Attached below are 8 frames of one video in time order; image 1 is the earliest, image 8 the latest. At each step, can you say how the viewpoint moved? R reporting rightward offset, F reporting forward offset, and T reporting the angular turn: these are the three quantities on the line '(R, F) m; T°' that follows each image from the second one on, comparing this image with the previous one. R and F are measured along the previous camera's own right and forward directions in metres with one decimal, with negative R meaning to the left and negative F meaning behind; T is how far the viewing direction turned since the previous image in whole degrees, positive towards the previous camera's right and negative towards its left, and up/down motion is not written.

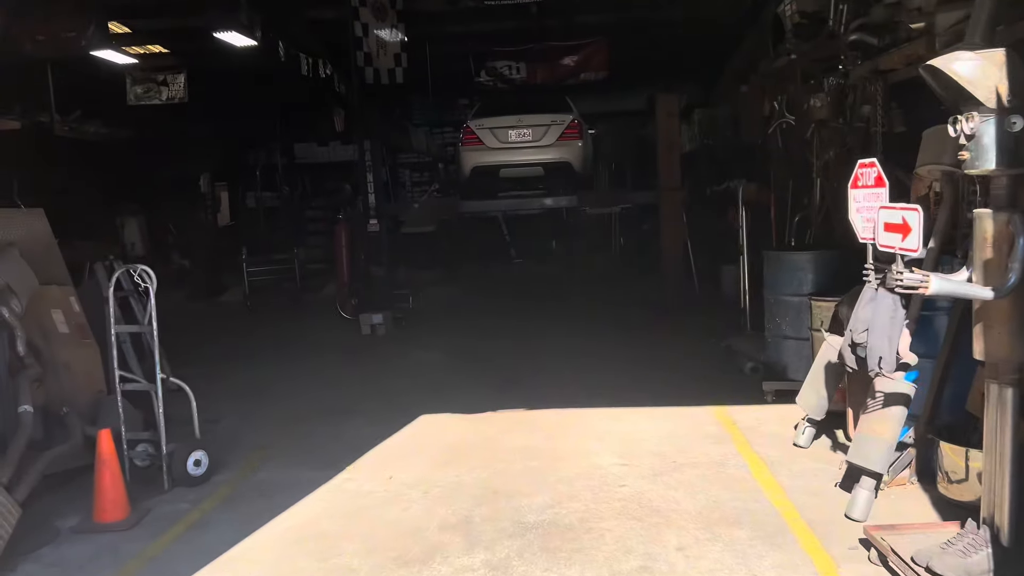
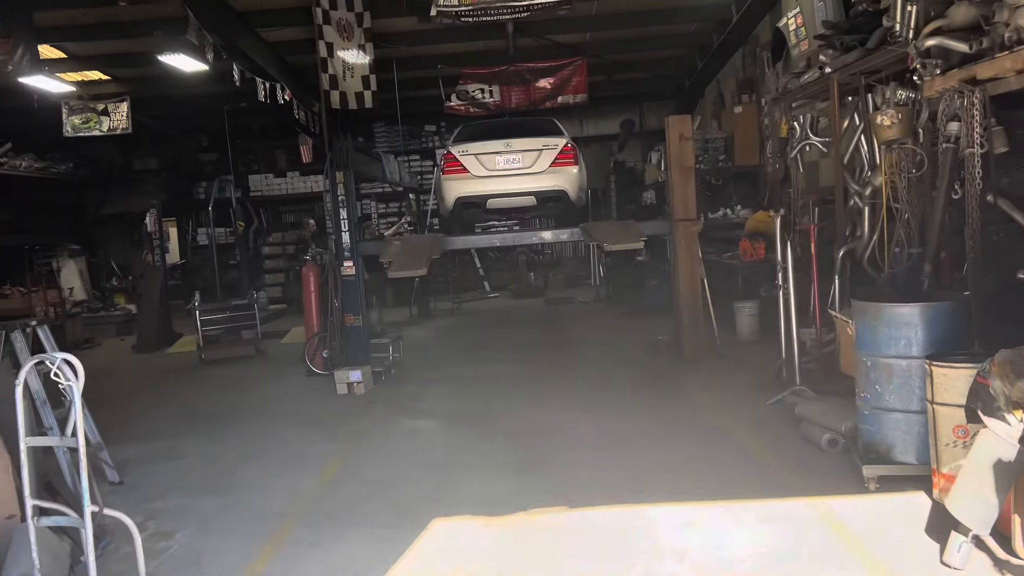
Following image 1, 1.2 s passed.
(-0.3, +0.9) m; +3°
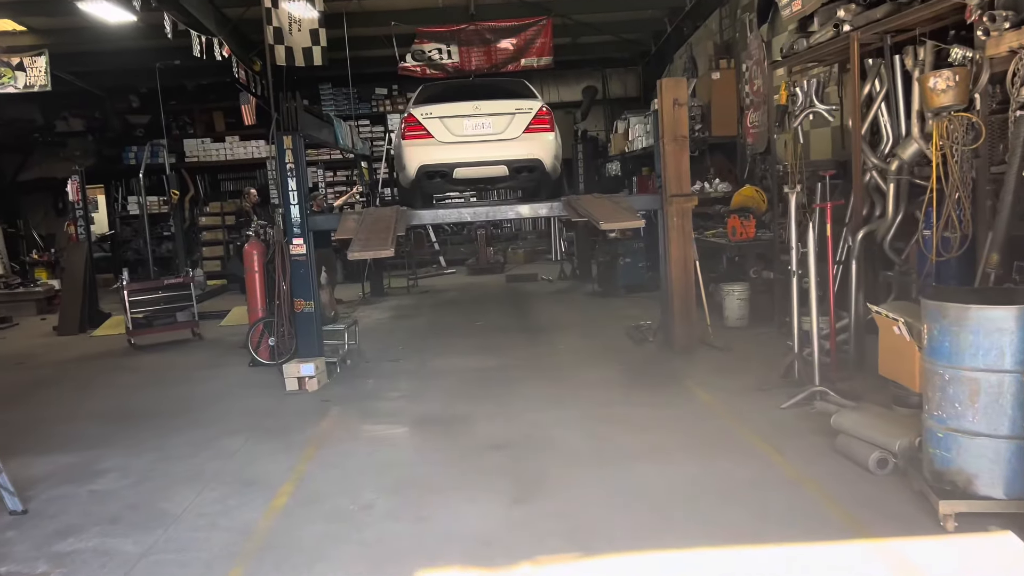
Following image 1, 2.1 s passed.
(-0.2, +0.8) m; +4°
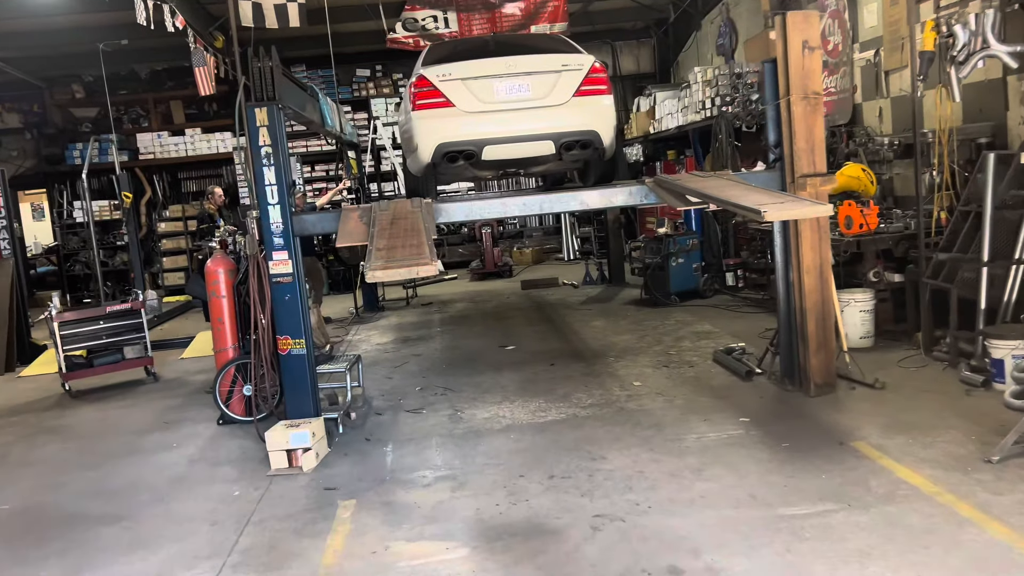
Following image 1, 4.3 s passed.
(-0.5, +1.7) m; +2°
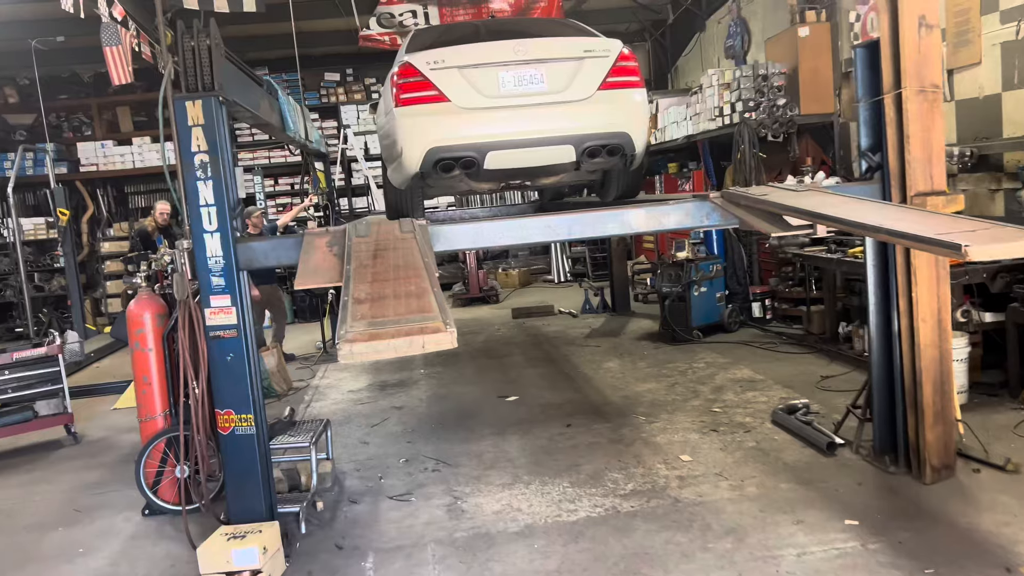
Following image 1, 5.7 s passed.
(-0.2, +1.1) m; +2°
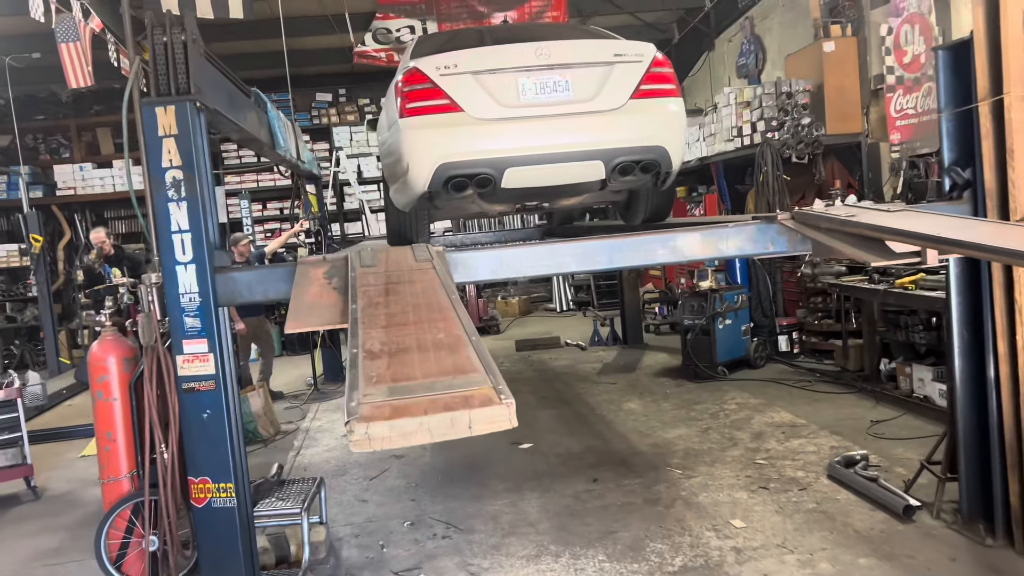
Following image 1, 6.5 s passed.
(-0.1, +0.5) m; +1°
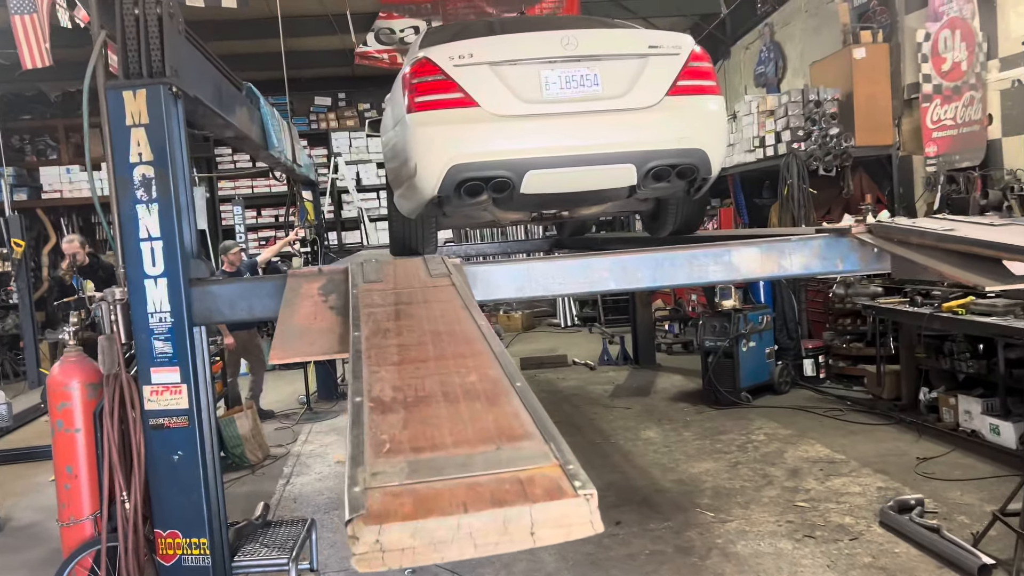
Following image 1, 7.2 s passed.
(-0.1, +0.4) m; 0°
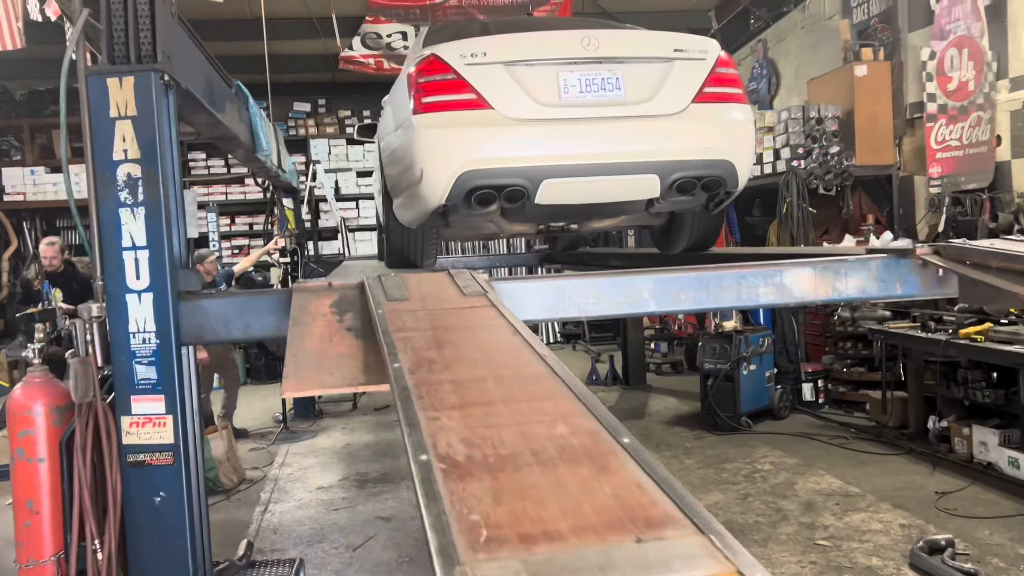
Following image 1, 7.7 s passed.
(-0.2, +0.3) m; +2°
